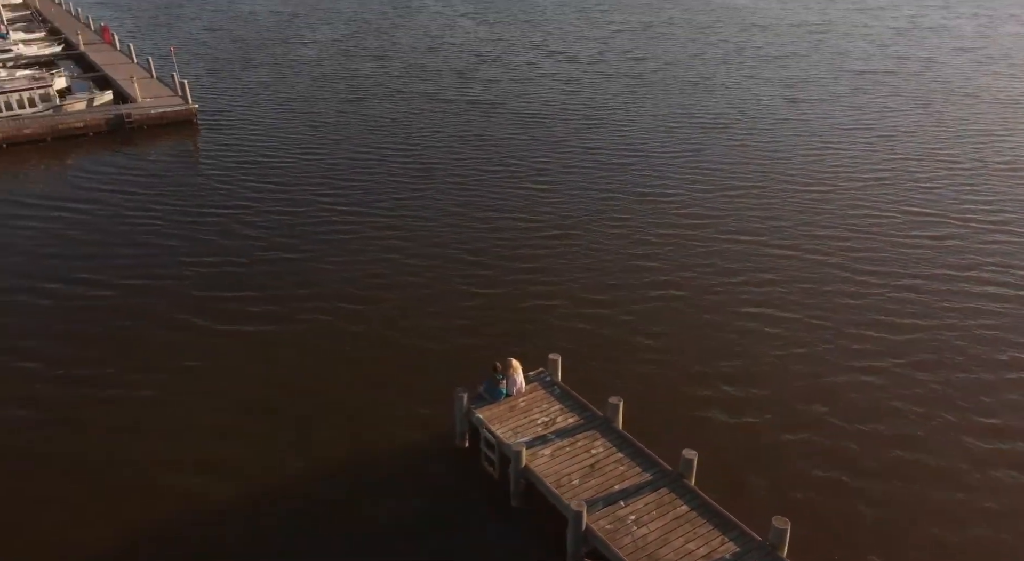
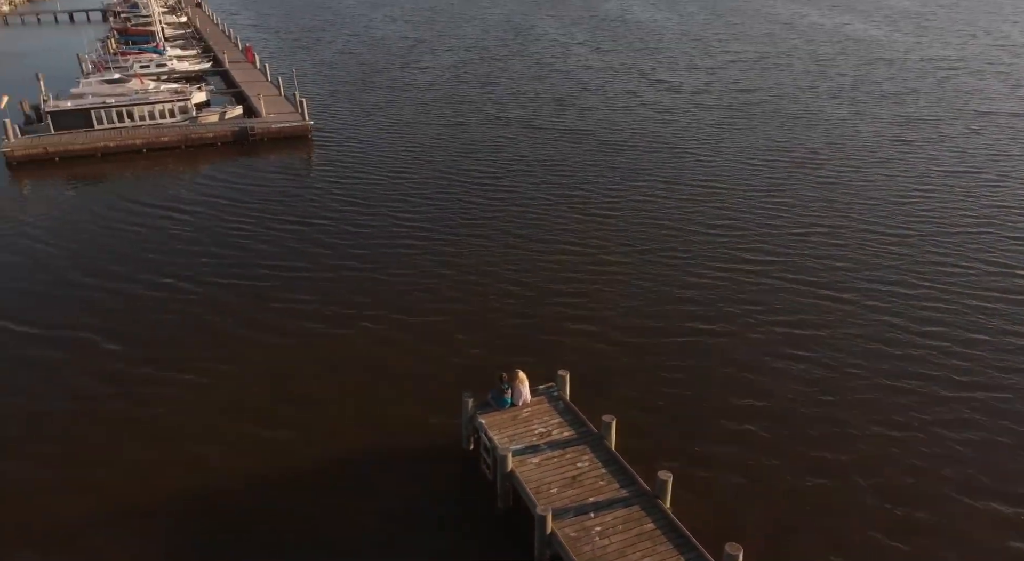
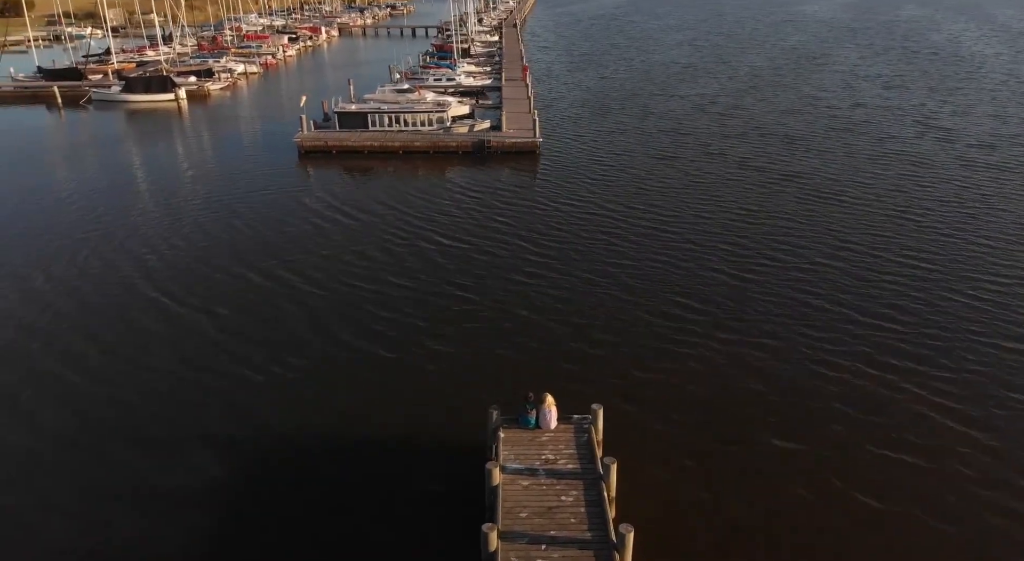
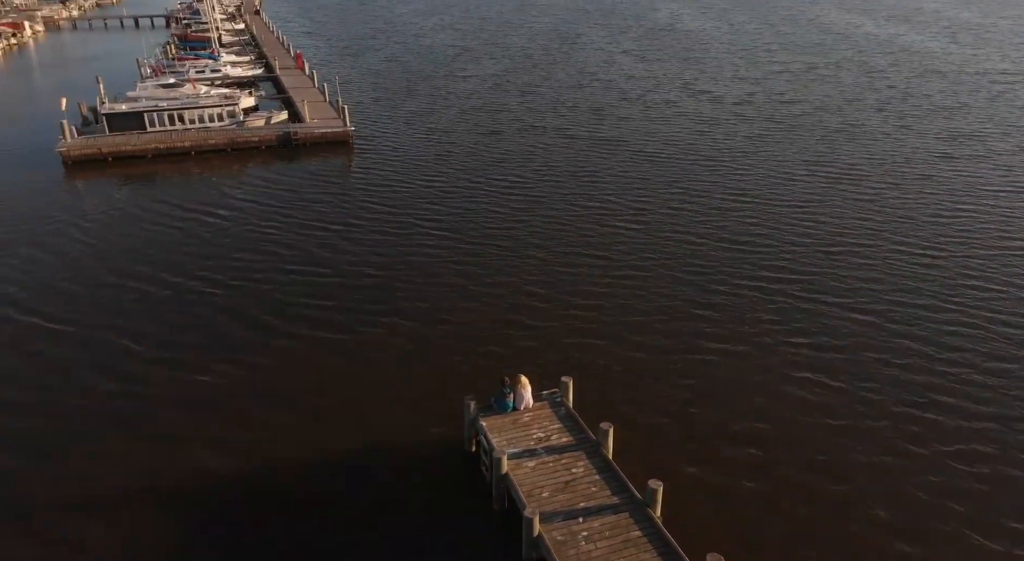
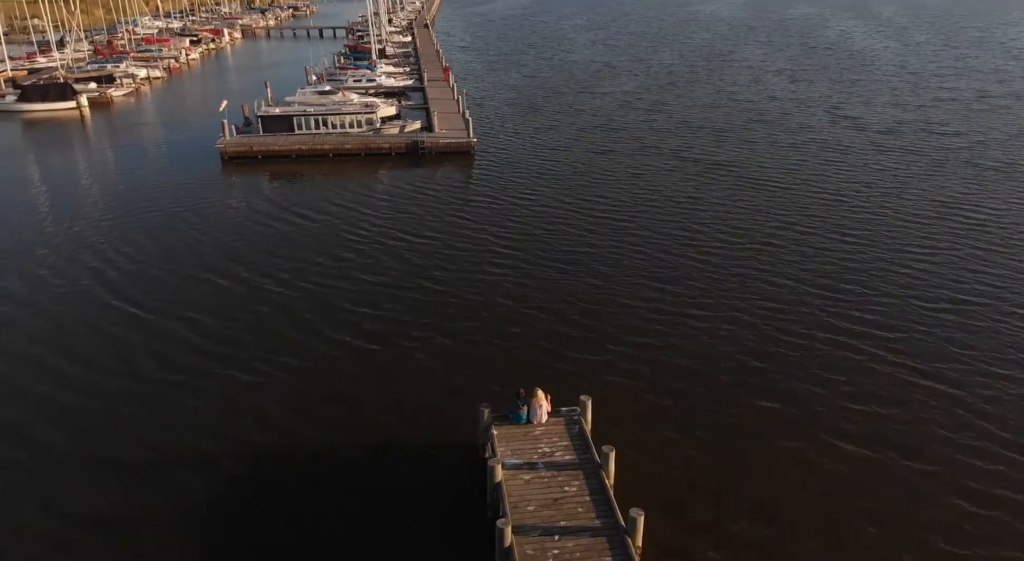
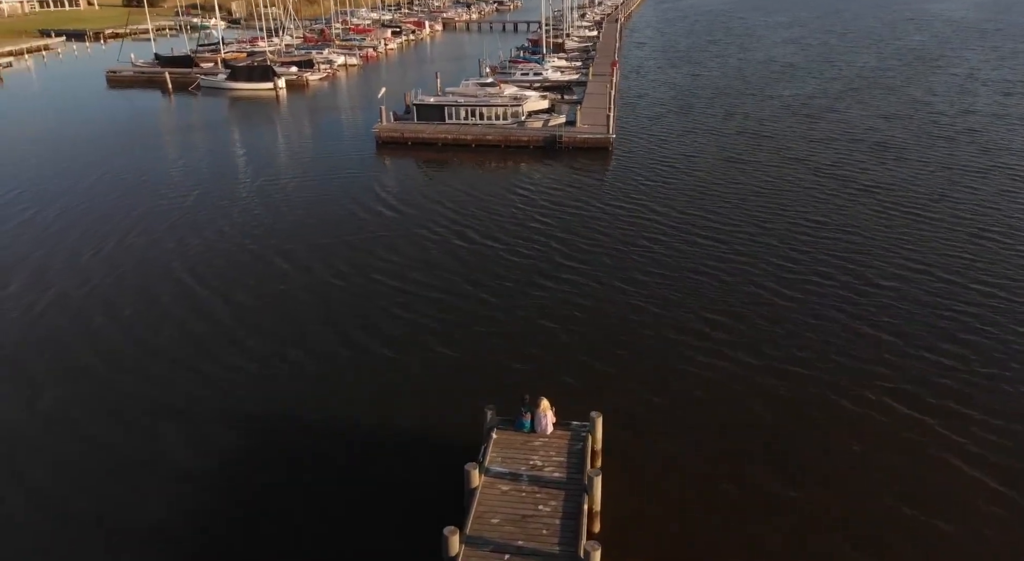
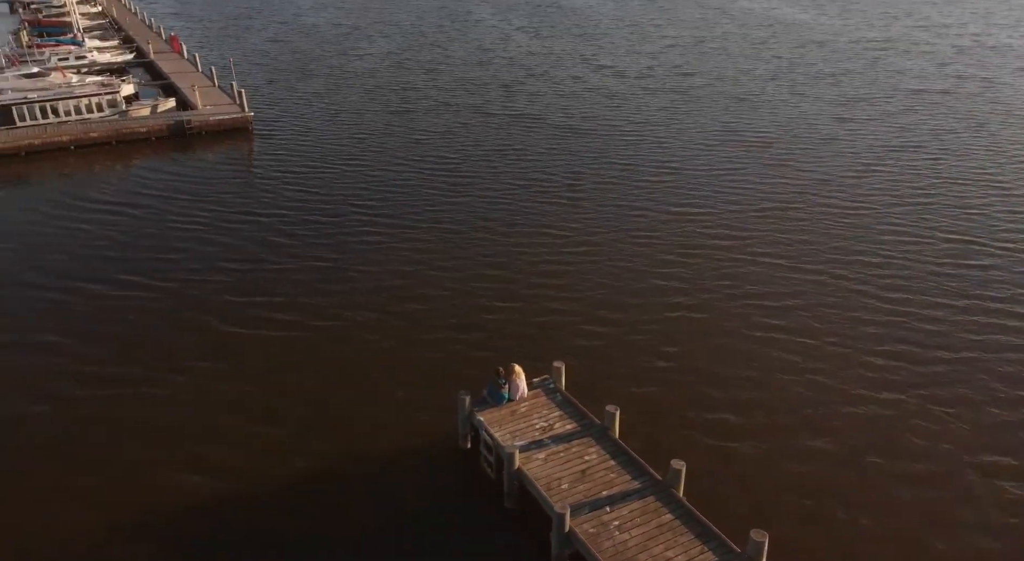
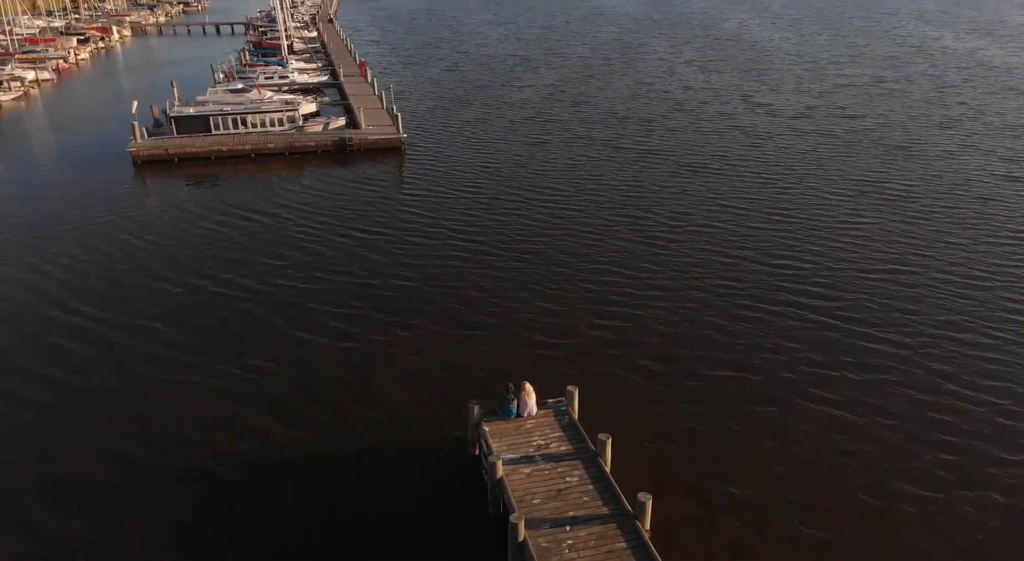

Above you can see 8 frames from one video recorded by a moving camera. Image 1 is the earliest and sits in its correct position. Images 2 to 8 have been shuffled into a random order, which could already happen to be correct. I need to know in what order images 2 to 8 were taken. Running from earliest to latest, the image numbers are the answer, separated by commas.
7, 2, 4, 8, 5, 3, 6
